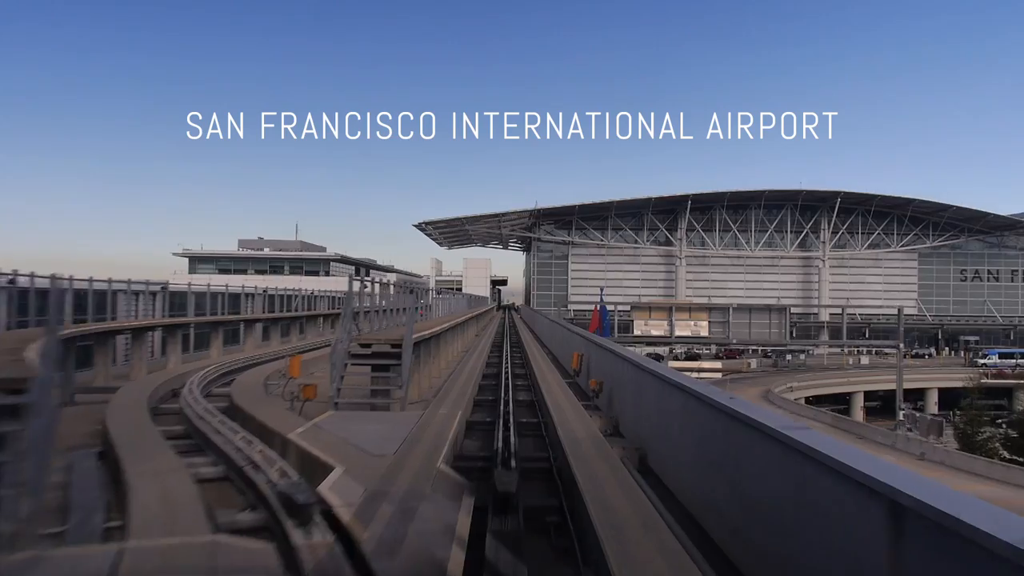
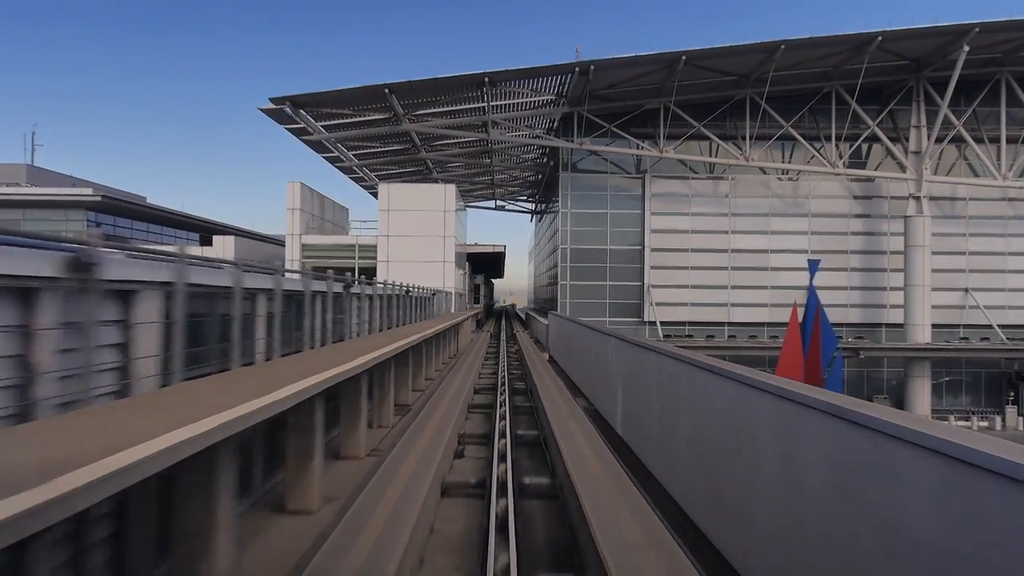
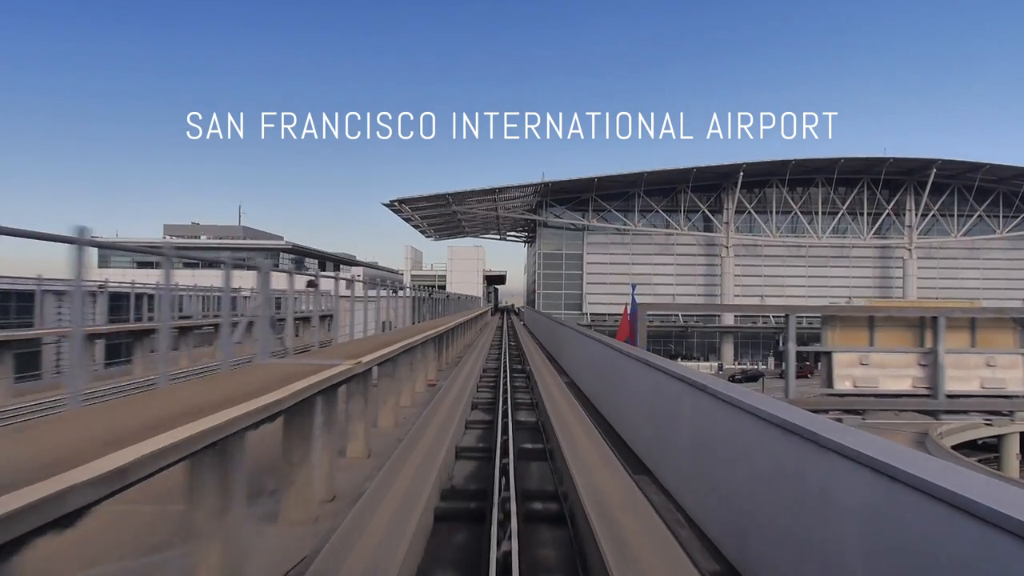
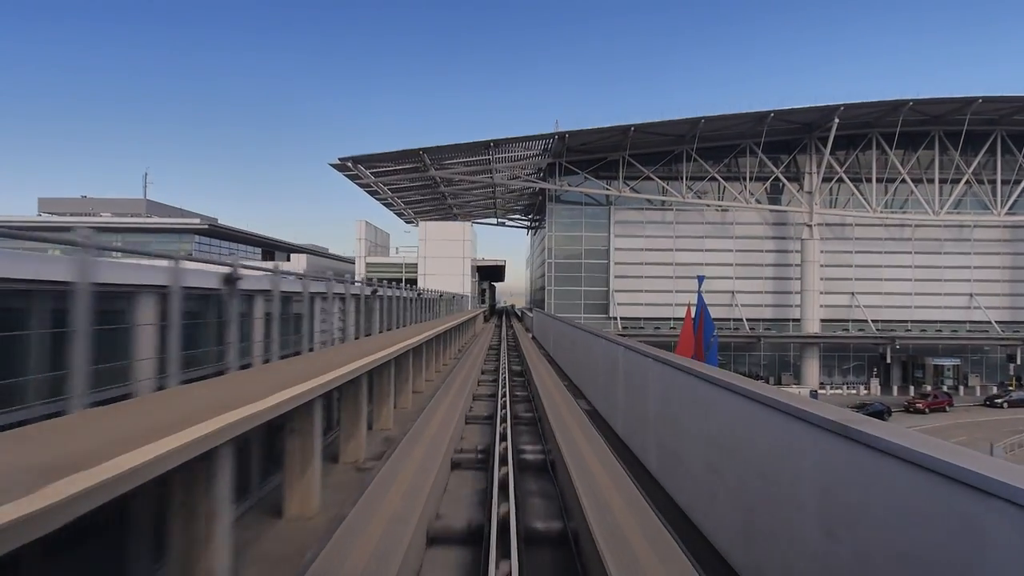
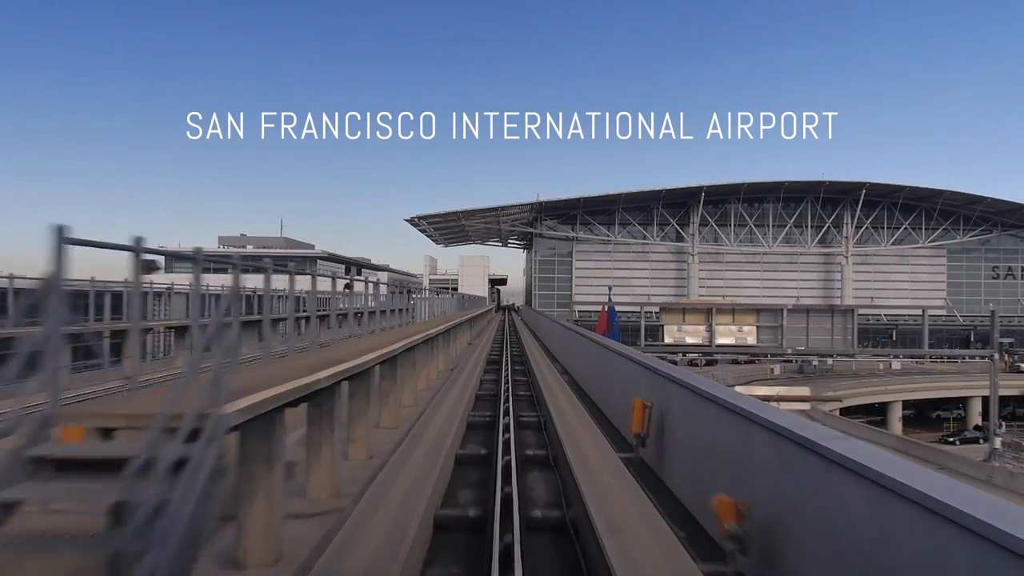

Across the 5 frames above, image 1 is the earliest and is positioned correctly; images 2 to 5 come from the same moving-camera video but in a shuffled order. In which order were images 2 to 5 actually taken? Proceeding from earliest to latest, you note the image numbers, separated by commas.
5, 3, 4, 2
